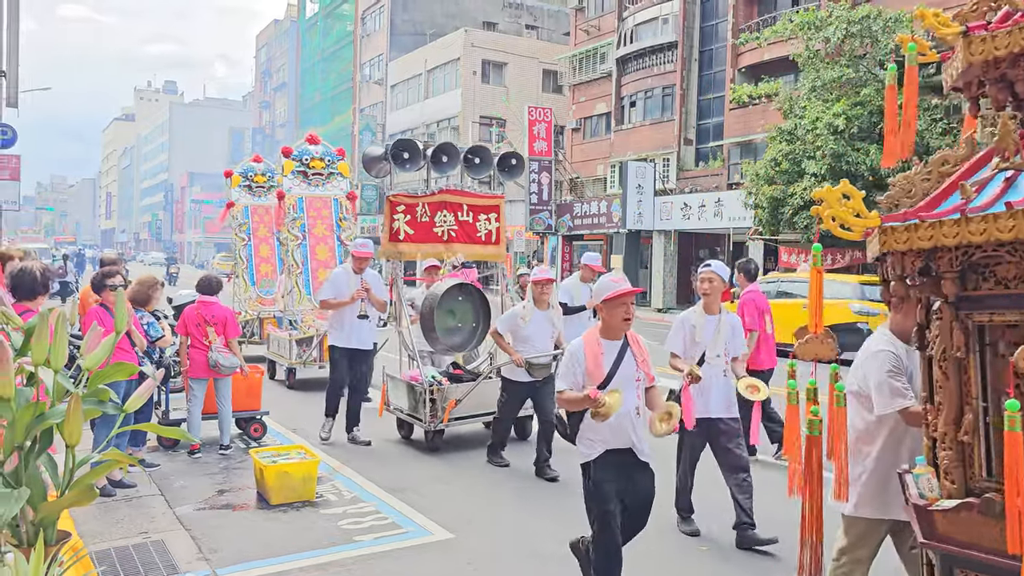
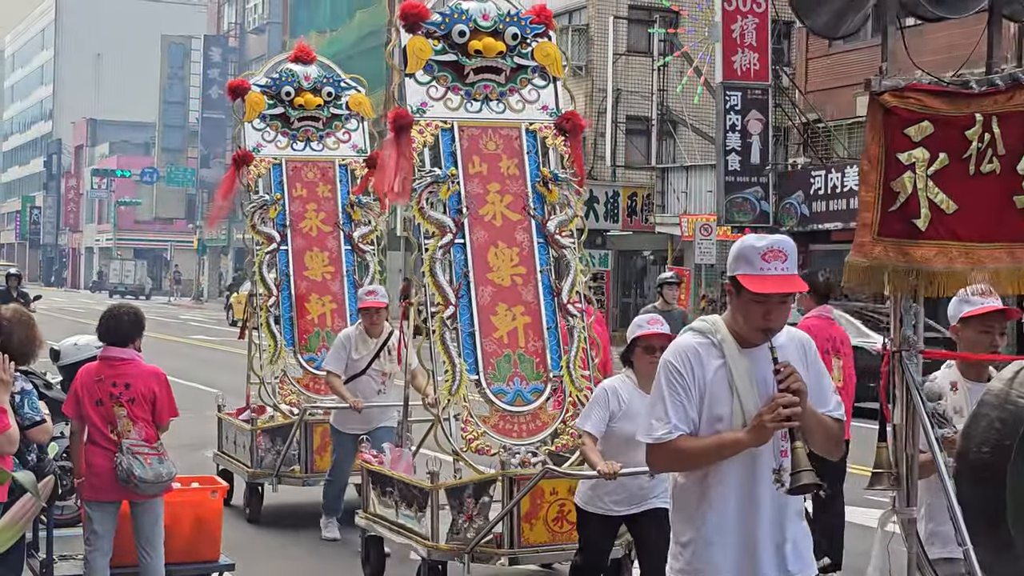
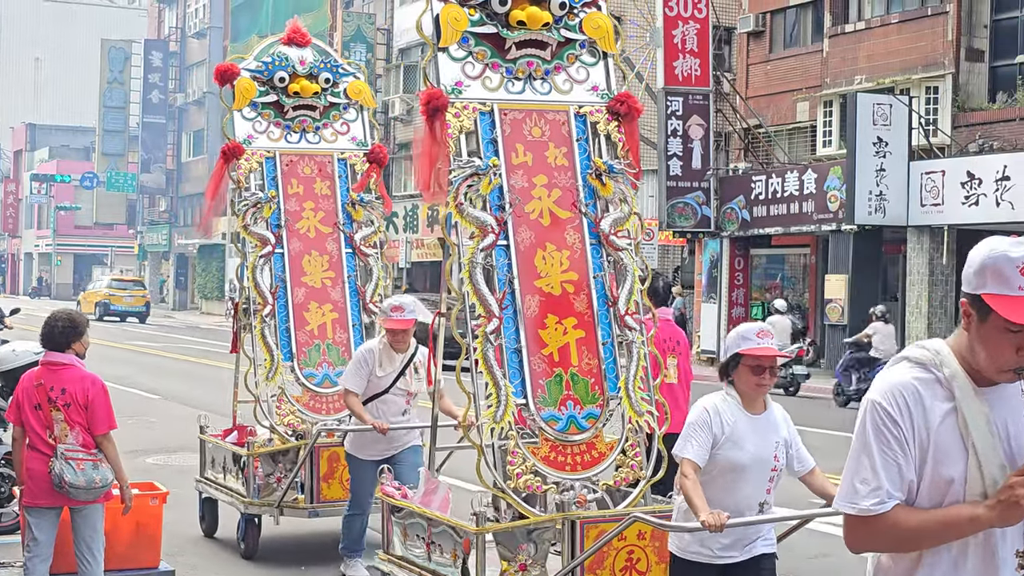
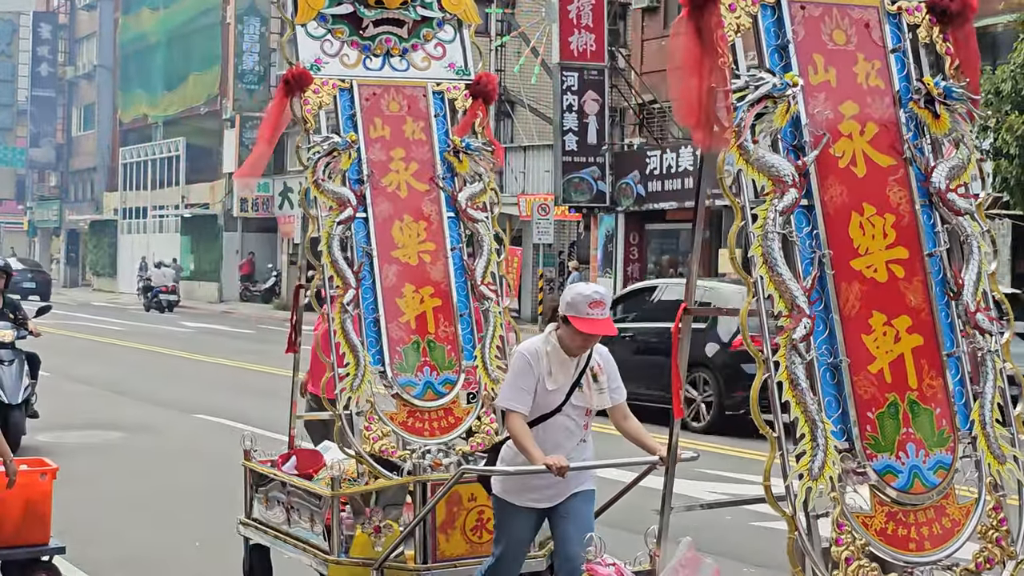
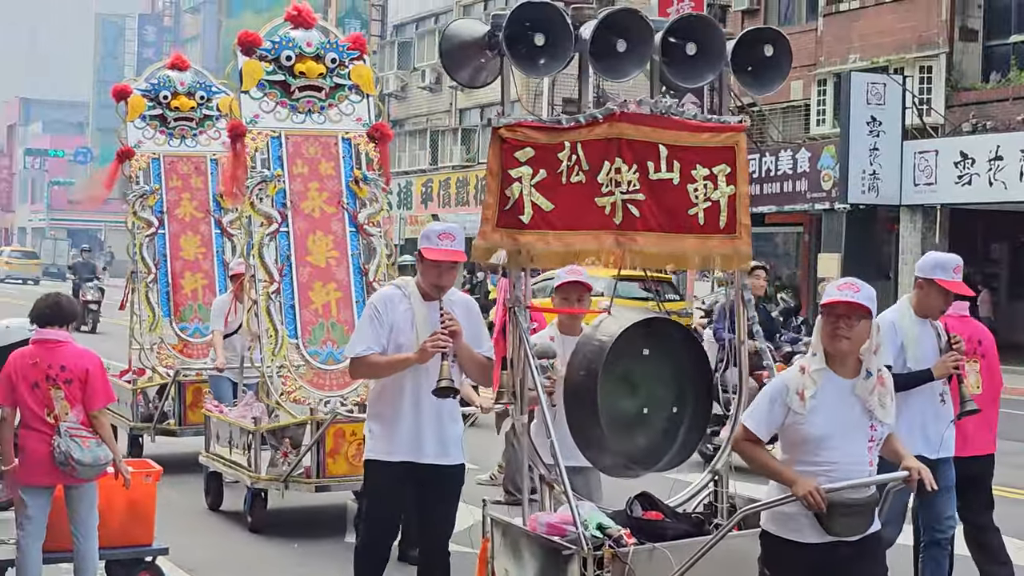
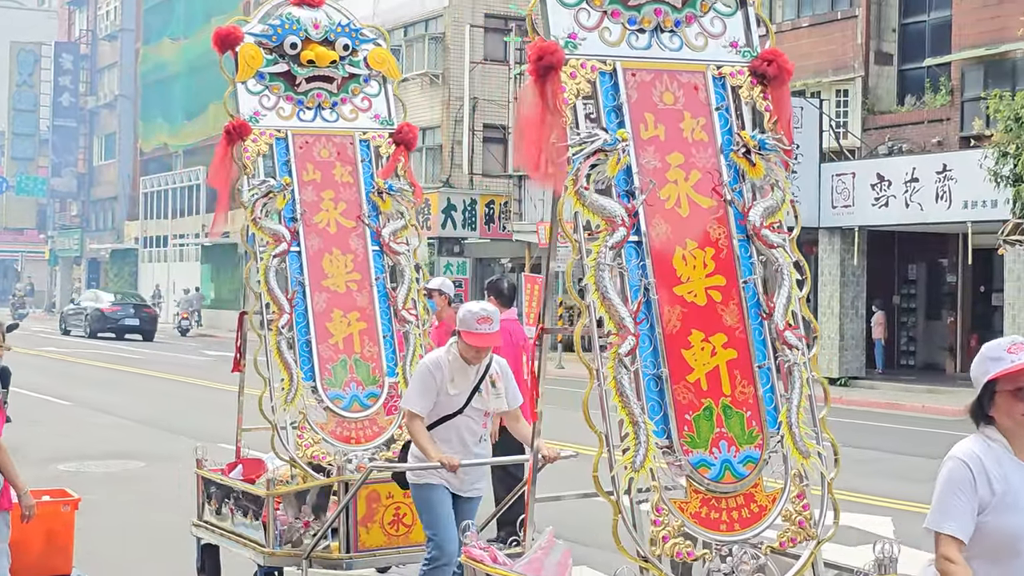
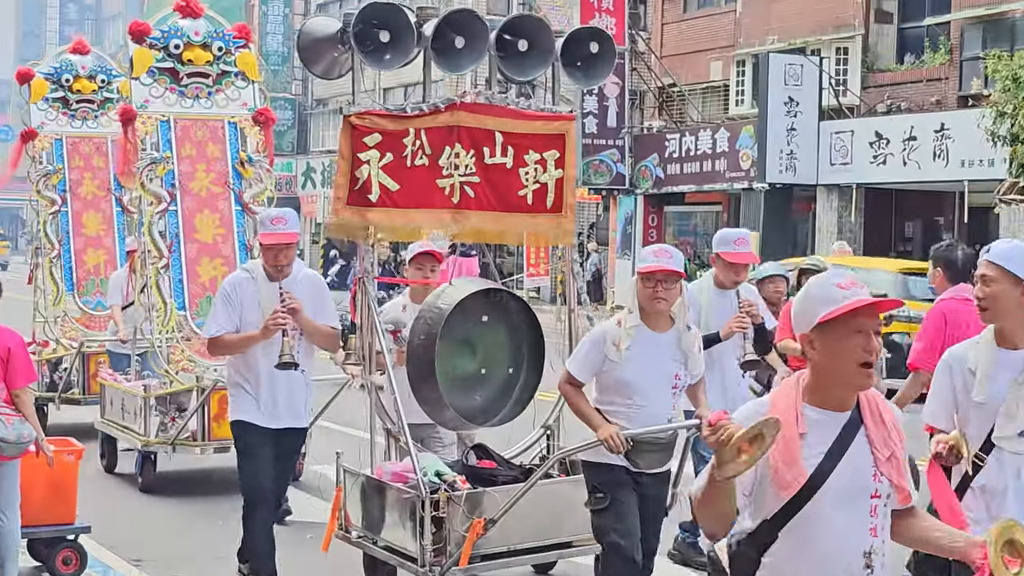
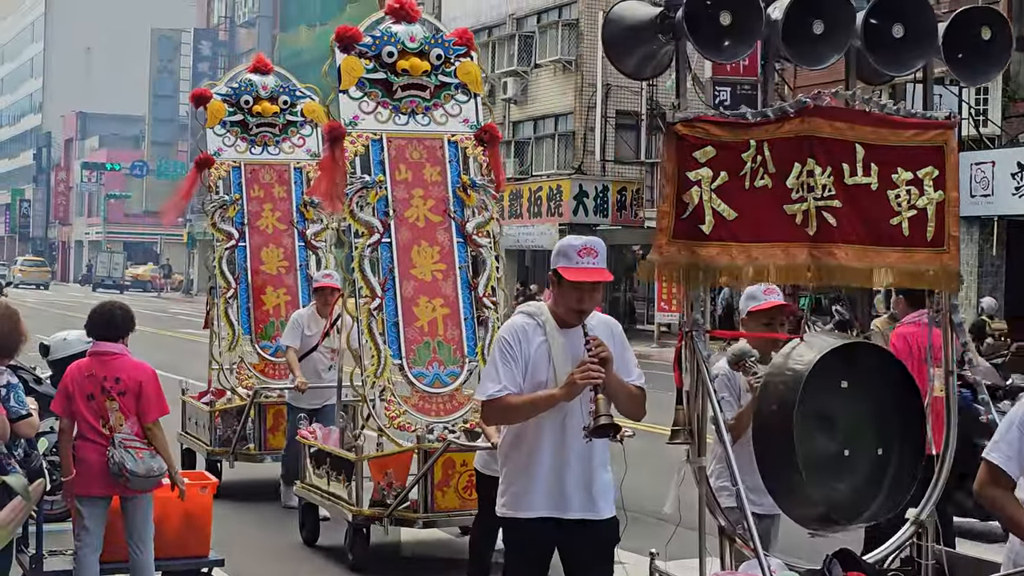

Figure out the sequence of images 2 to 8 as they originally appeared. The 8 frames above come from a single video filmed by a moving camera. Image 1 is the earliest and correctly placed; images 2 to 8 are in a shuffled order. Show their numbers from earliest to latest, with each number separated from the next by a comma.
7, 5, 8, 2, 3, 6, 4
